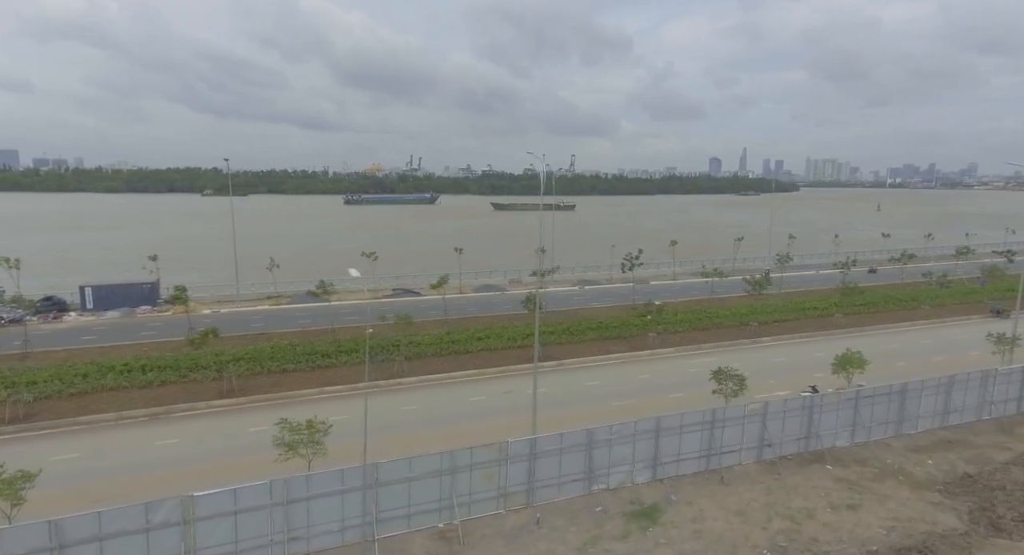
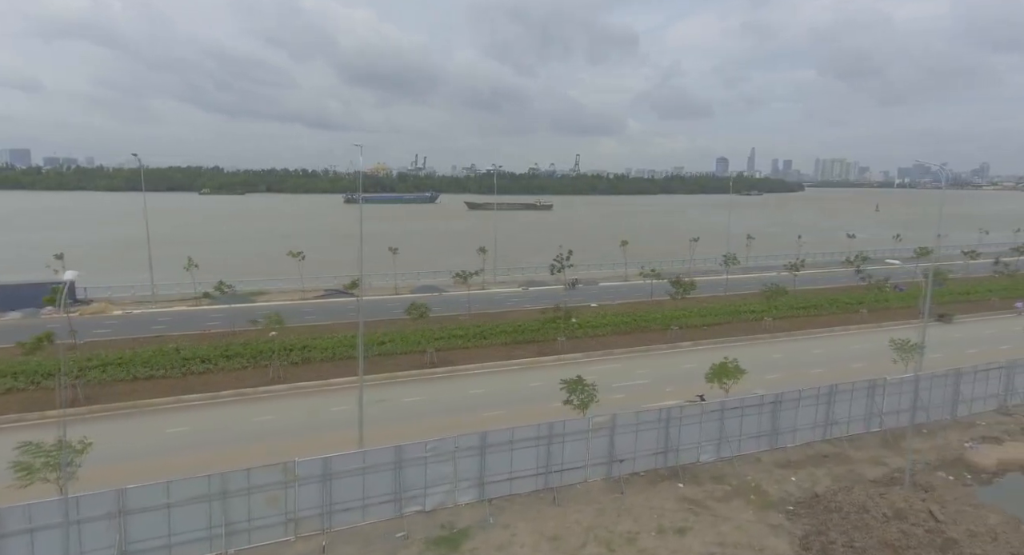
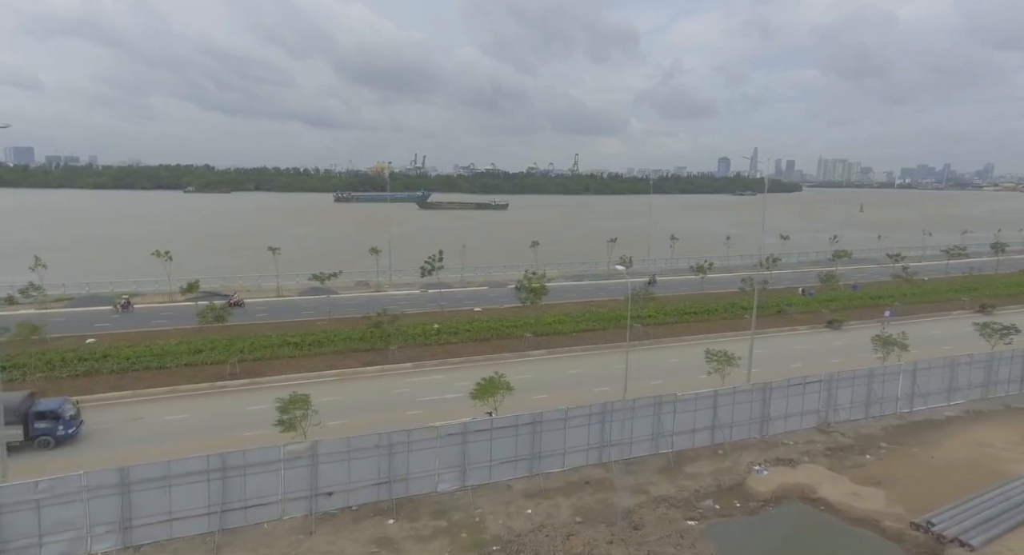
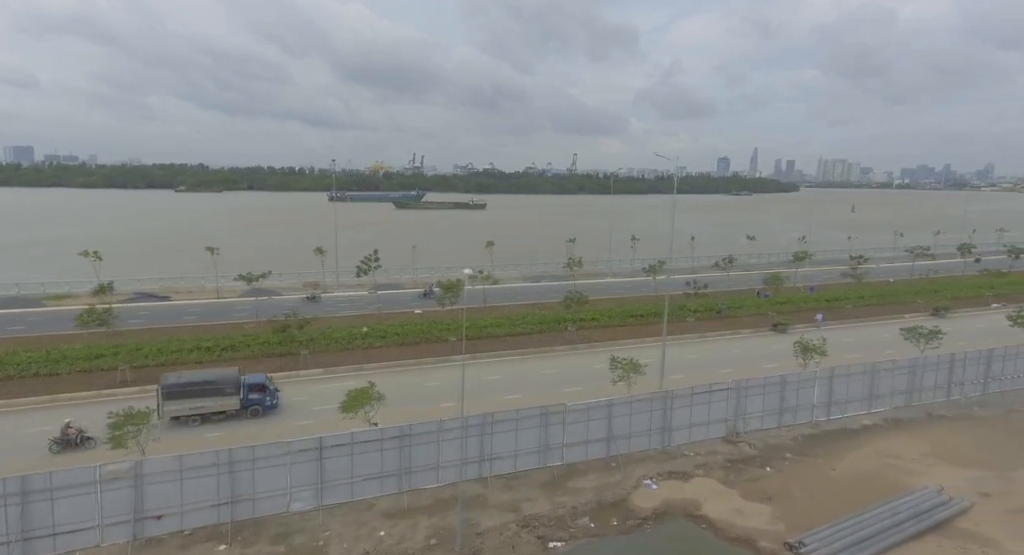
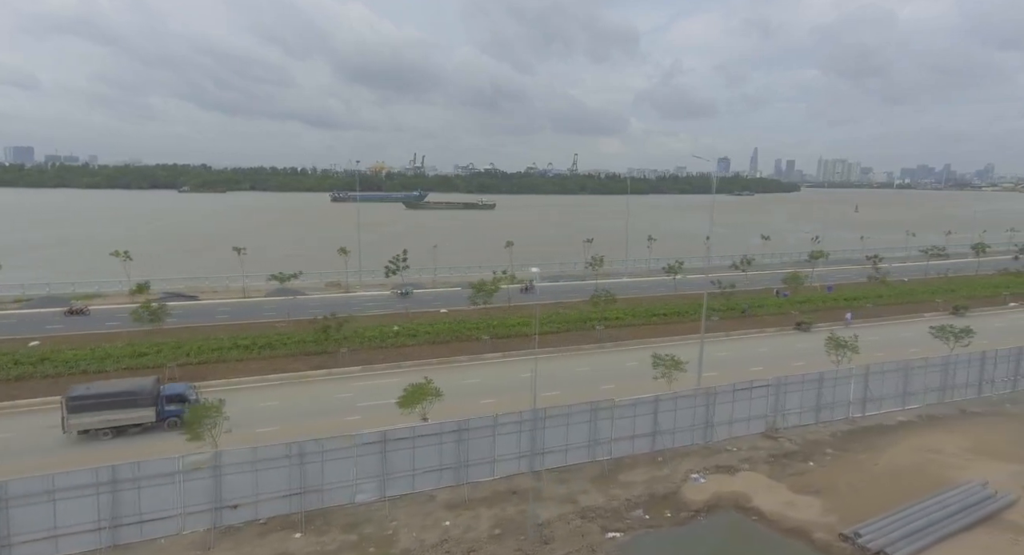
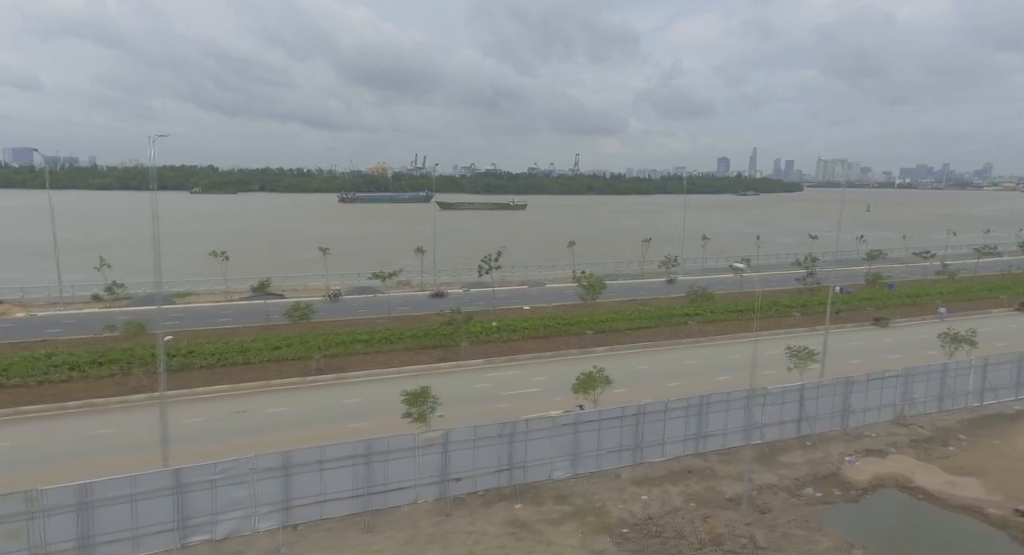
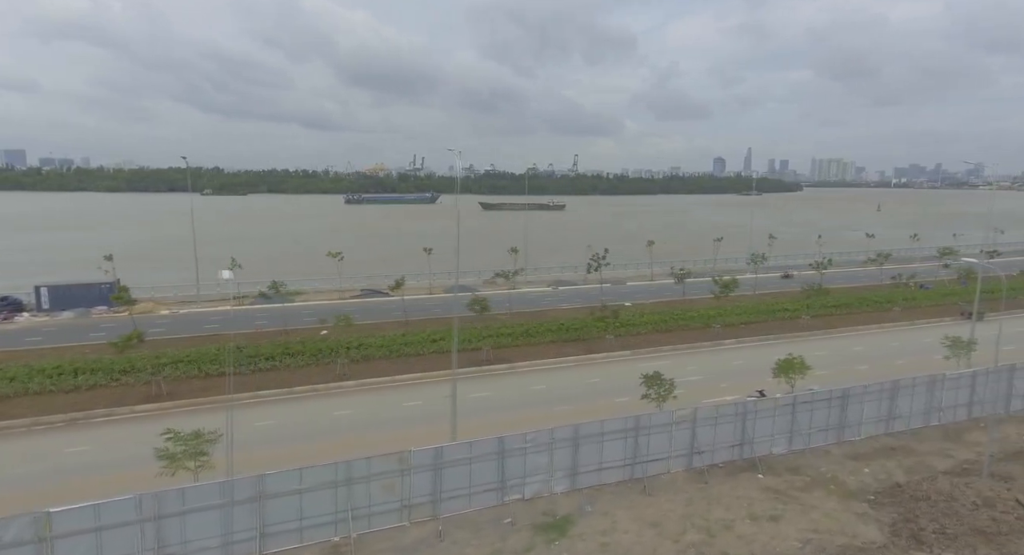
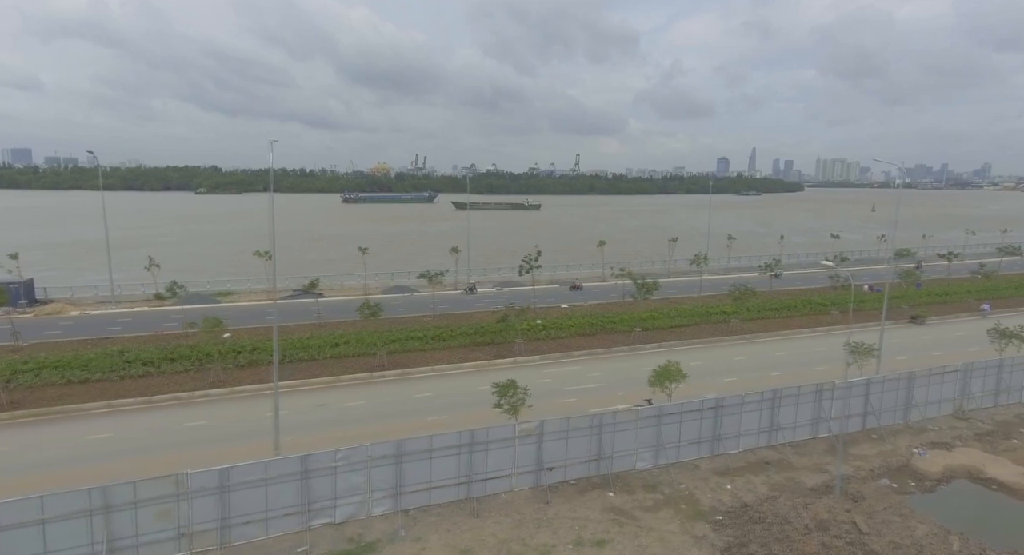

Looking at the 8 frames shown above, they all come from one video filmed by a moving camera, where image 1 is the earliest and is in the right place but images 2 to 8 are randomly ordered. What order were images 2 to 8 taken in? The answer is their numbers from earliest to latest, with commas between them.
7, 2, 8, 6, 3, 5, 4
